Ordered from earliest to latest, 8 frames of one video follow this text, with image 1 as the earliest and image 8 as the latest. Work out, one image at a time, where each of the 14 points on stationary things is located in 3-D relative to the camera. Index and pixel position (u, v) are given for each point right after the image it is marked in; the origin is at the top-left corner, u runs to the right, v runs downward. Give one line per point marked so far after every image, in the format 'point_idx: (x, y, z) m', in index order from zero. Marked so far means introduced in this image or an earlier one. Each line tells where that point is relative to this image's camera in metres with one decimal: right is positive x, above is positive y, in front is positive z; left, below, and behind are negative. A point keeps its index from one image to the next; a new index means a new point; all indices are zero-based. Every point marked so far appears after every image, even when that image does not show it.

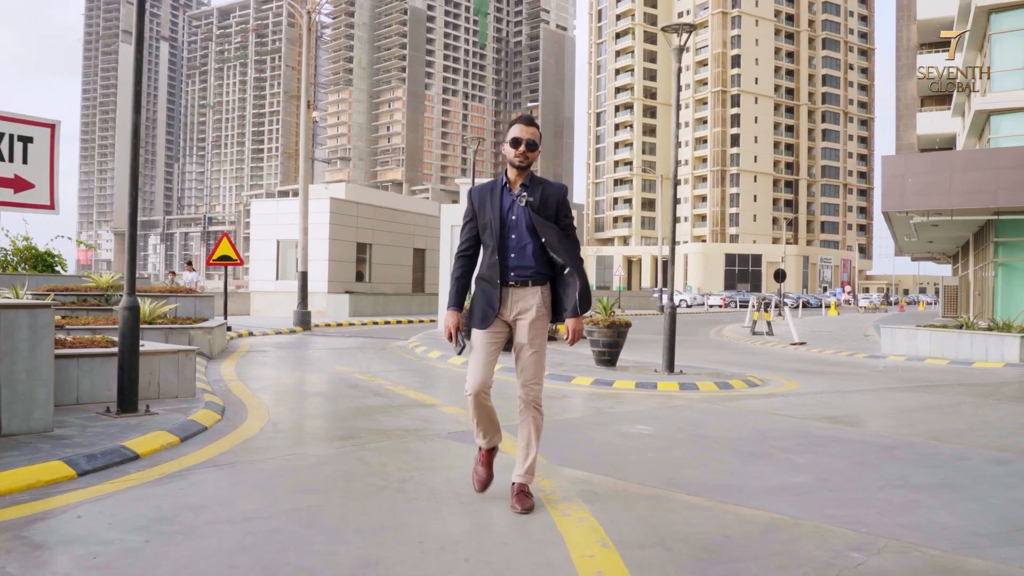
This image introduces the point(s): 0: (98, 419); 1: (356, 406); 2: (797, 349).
0: (-3.1, -1.0, +5.6) m
1: (-1.6, -1.2, +7.7) m
2: (+7.1, -1.5, +18.0) m
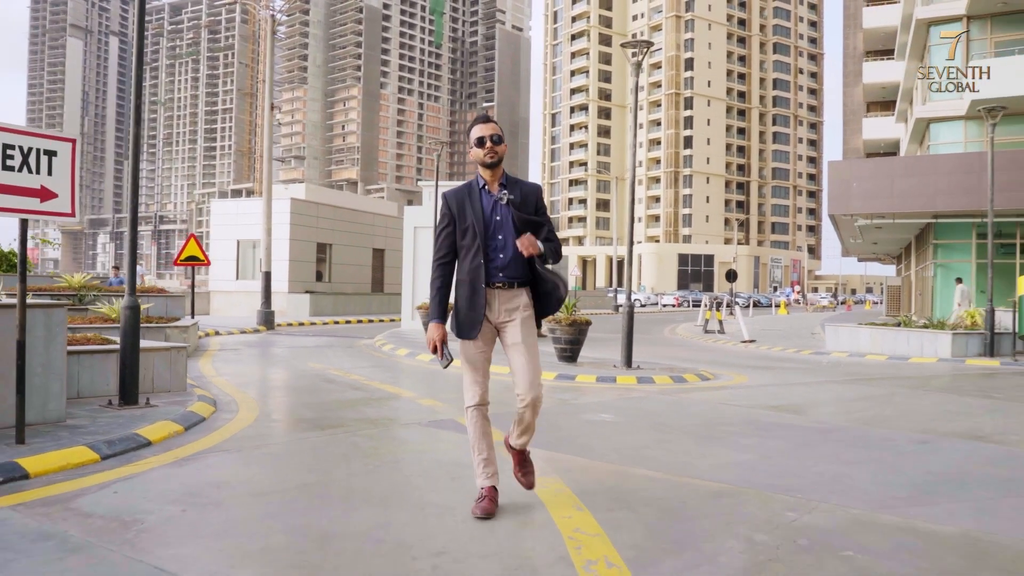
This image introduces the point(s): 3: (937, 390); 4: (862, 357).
0: (-3.3, -1.0, +5.9) m
1: (-1.9, -1.2, +8.2) m
2: (+6.2, -1.5, +19.0) m
3: (+6.2, -1.5, +10.7) m
4: (+7.7, -1.5, +16.0) m
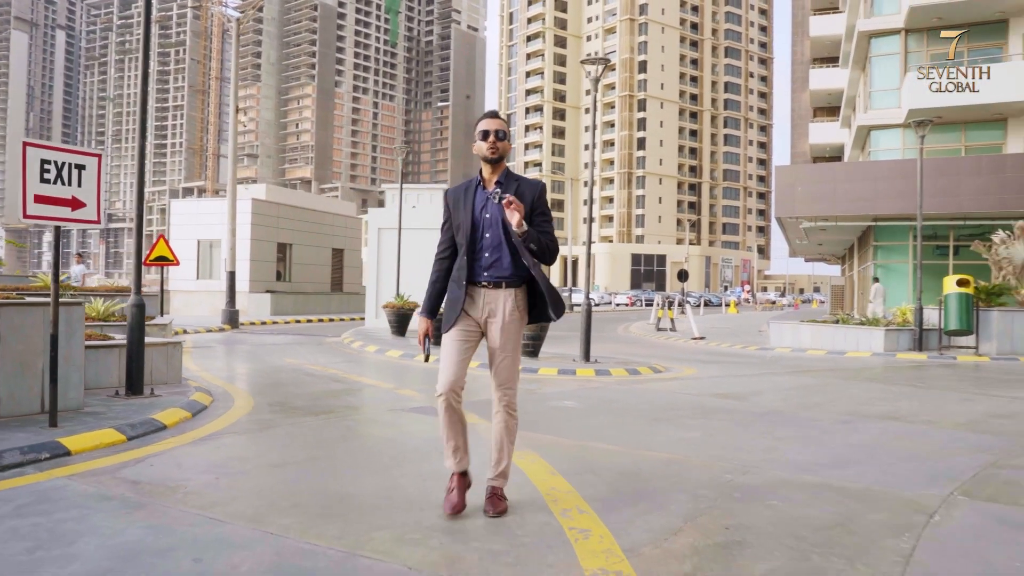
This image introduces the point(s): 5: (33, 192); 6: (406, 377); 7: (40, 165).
0: (-3.5, -1.0, +6.5) m
1: (-2.3, -1.2, +8.8) m
2: (+5.1, -1.5, +20.1) m
3: (+5.7, -1.4, +11.7) m
4: (+6.8, -1.5, +17.2) m
5: (-3.3, +0.6, +5.2) m
6: (-1.6, -1.3, +10.9) m
7: (-3.3, +0.9, +5.3) m
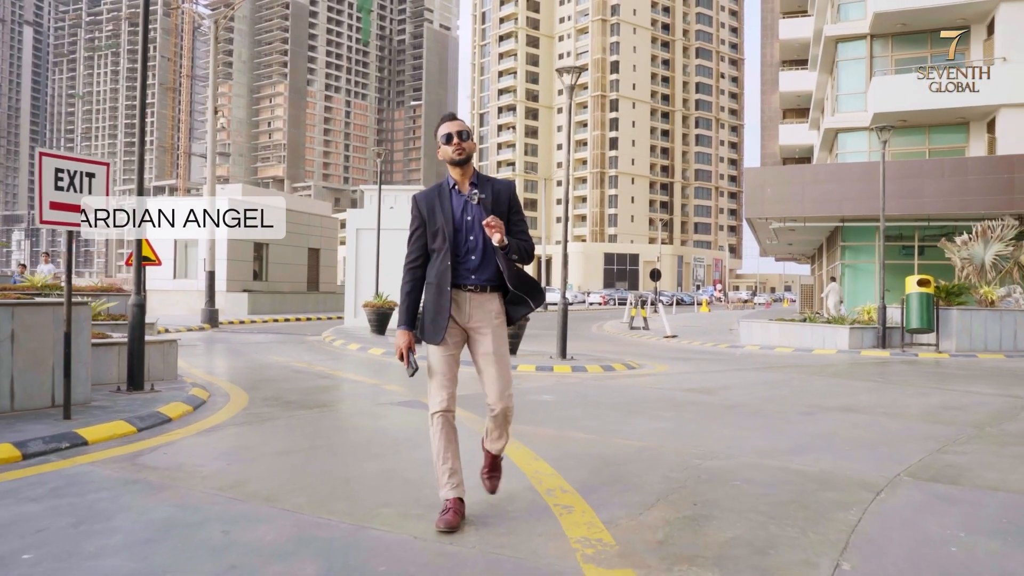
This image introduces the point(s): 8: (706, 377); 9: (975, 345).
0: (-3.6, -1.0, +6.8) m
1: (-2.5, -1.2, +9.1) m
2: (+4.5, -1.5, +20.7) m
3: (+5.4, -1.4, +12.4) m
4: (+6.3, -1.5, +17.9) m
5: (-3.4, +0.6, +5.5) m
6: (-1.9, -1.3, +11.3) m
7: (-3.4, +0.9, +5.6) m
8: (+3.0, -1.4, +11.6) m
9: (+10.0, -1.2, +16.0) m
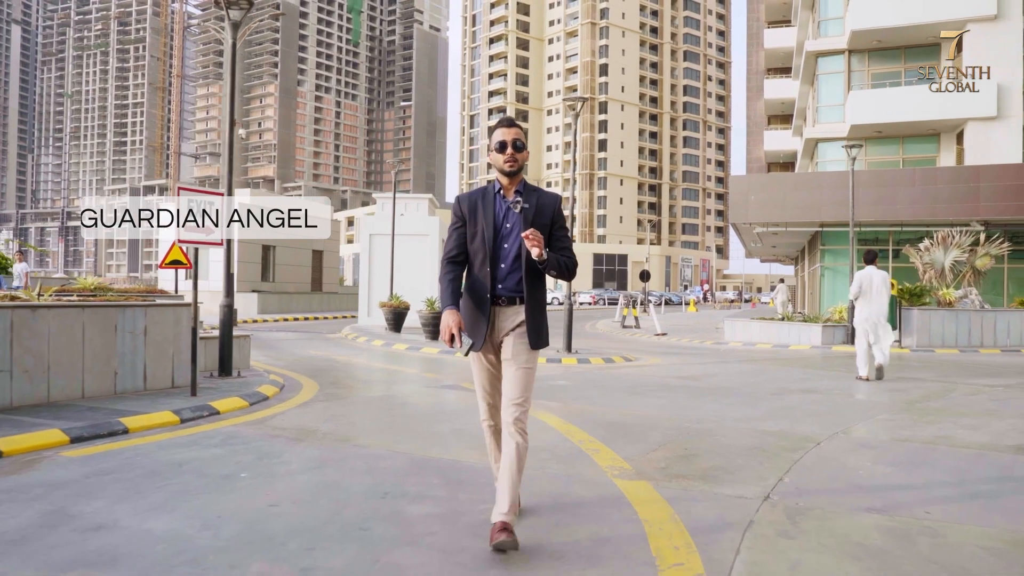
0: (-3.3, -1.0, +8.3) m
1: (-2.3, -1.3, +10.7) m
2: (+4.6, -1.5, +22.3) m
3: (+5.6, -1.5, +14.0) m
4: (+6.4, -1.5, +19.5) m
5: (-3.1, +0.6, +7.1) m
6: (-1.7, -1.3, +12.8) m
7: (-3.1, +0.8, +7.1) m
8: (+3.2, -1.4, +13.2) m
9: (+10.1, -1.3, +17.7) m
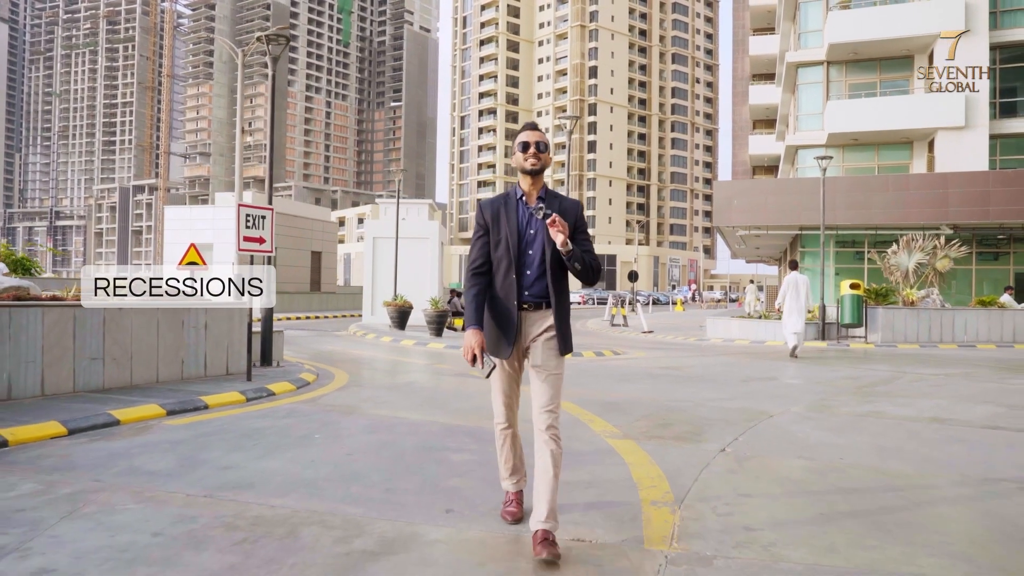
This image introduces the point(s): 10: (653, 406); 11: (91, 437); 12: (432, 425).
0: (-3.3, -1.0, +9.5) m
1: (-2.2, -1.3, +11.9) m
2: (+4.4, -1.5, +23.7) m
3: (+5.6, -1.5, +15.4) m
4: (+6.3, -1.5, +20.9) m
5: (-3.0, +0.6, +8.3) m
6: (-1.7, -1.3, +14.1) m
7: (-3.0, +0.8, +8.4) m
8: (+3.2, -1.4, +14.6) m
9: (+10.0, -1.3, +19.2) m
10: (+1.5, -1.3, +7.8) m
11: (-3.2, -1.1, +5.5) m
12: (-0.7, -1.2, +6.4) m
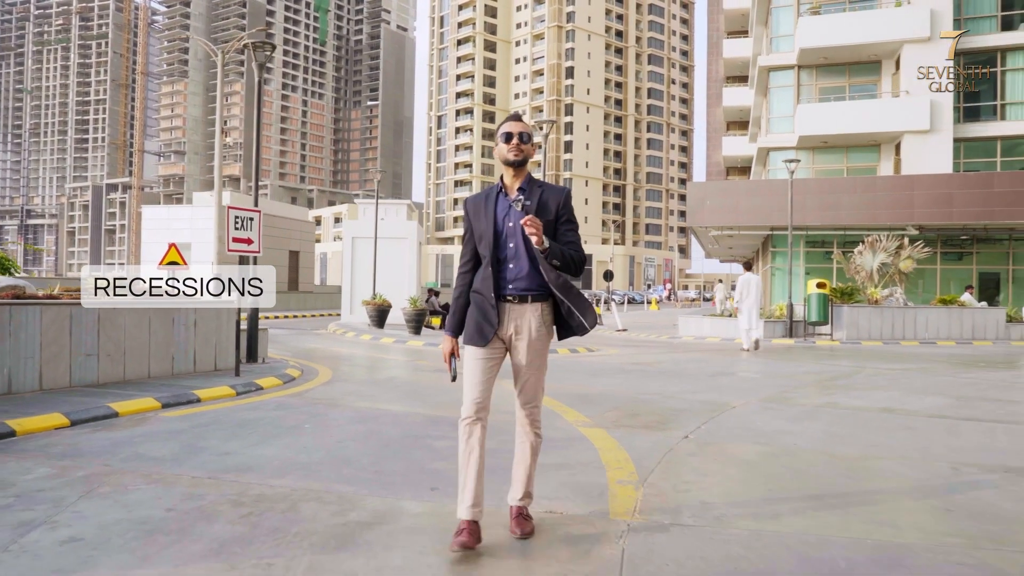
0: (-3.6, -1.0, +9.8) m
1: (-2.6, -1.3, +12.3) m
2: (+3.7, -1.5, +24.2) m
3: (+5.1, -1.5, +16.0) m
4: (+5.7, -1.5, +21.5) m
5: (-3.3, +0.6, +8.6) m
6: (-2.1, -1.3, +14.5) m
7: (-3.3, +0.8, +8.7) m
8: (+2.8, -1.4, +15.1) m
9: (+9.4, -1.3, +19.9) m
10: (+1.3, -1.3, +8.3) m
11: (-3.3, -1.1, +5.8) m
12: (-0.9, -1.2, +6.8) m
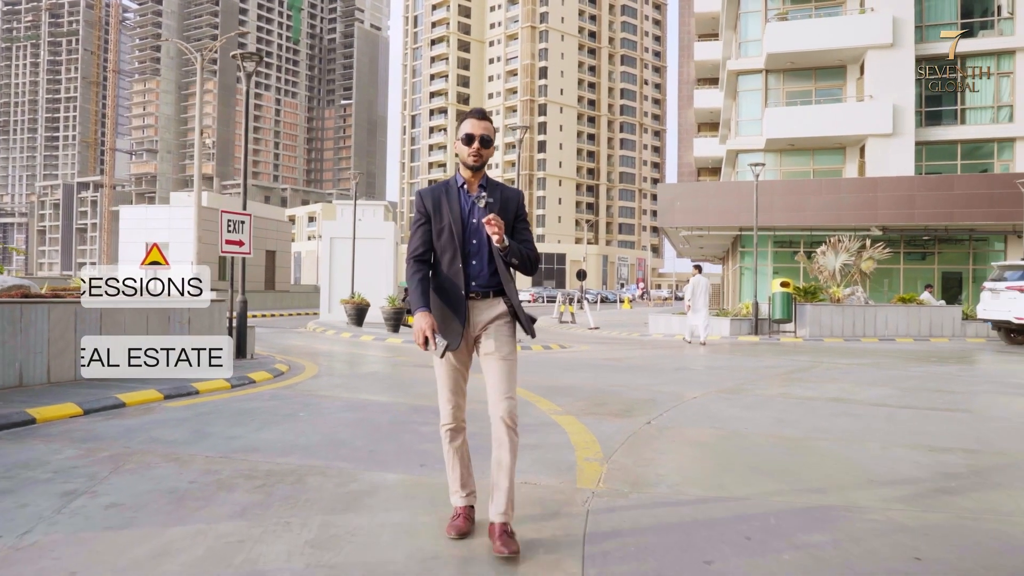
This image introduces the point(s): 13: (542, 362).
0: (-3.9, -1.0, +10.3) m
1: (-3.0, -1.2, +12.8) m
2: (+2.9, -1.5, +25.0) m
3: (+4.6, -1.4, +16.8) m
4: (+5.0, -1.5, +22.3) m
5: (-3.6, +0.6, +9.1) m
6: (-2.6, -1.3, +15.0) m
7: (-3.6, +0.8, +9.2) m
8: (+2.3, -1.4, +15.8) m
9: (+8.8, -1.2, +20.8) m
10: (+1.0, -1.3, +8.9) m
11: (-3.5, -1.1, +6.3) m
12: (-1.1, -1.2, +7.4) m
13: (+0.6, -1.3, +12.5) m
